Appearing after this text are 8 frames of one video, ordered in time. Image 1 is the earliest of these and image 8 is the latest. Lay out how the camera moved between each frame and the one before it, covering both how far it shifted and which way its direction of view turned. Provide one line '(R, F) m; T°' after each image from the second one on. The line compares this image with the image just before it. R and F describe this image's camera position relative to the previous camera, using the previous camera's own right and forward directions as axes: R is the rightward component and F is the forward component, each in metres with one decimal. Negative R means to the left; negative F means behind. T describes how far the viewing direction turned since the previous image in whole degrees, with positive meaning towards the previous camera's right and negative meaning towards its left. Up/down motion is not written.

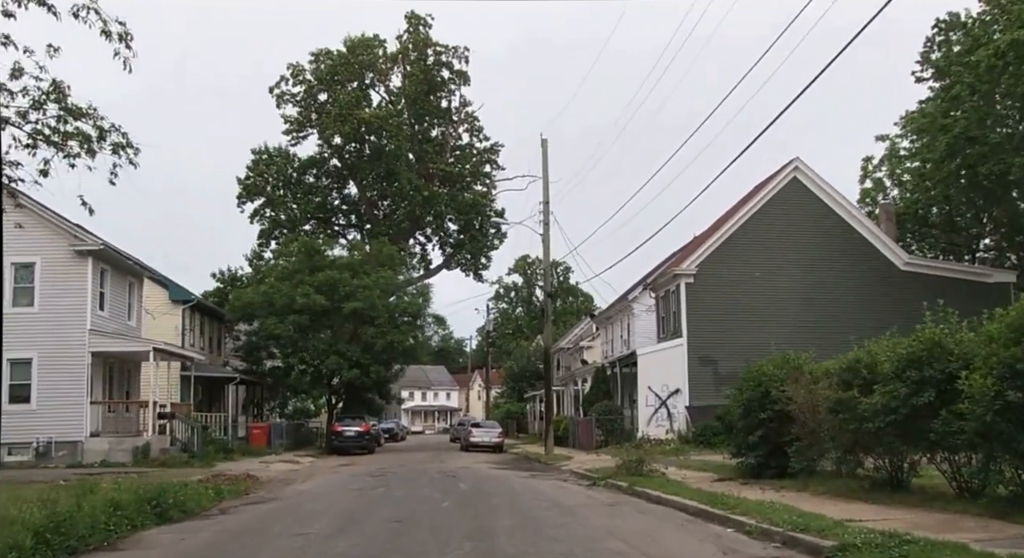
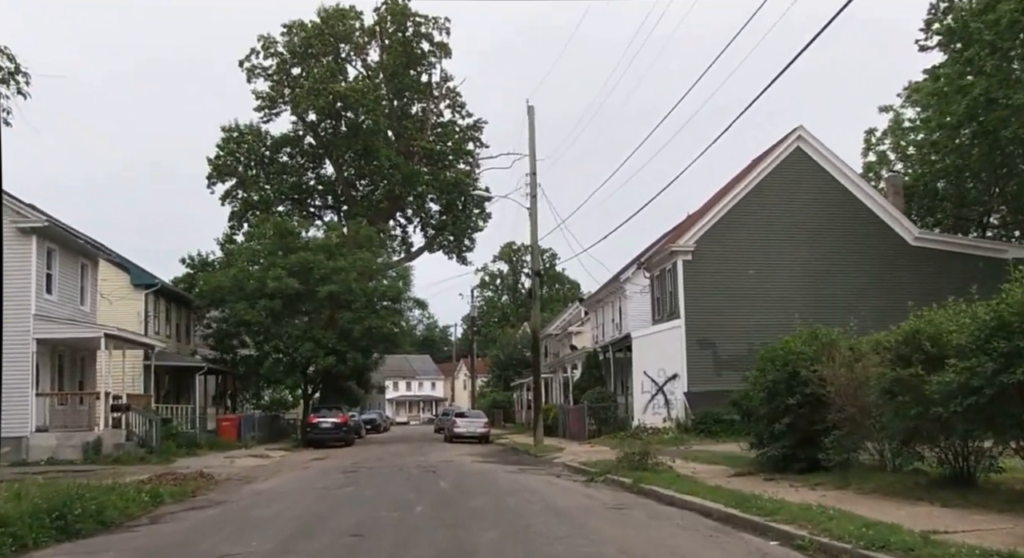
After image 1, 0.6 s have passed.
(0.0, +2.3) m; +1°
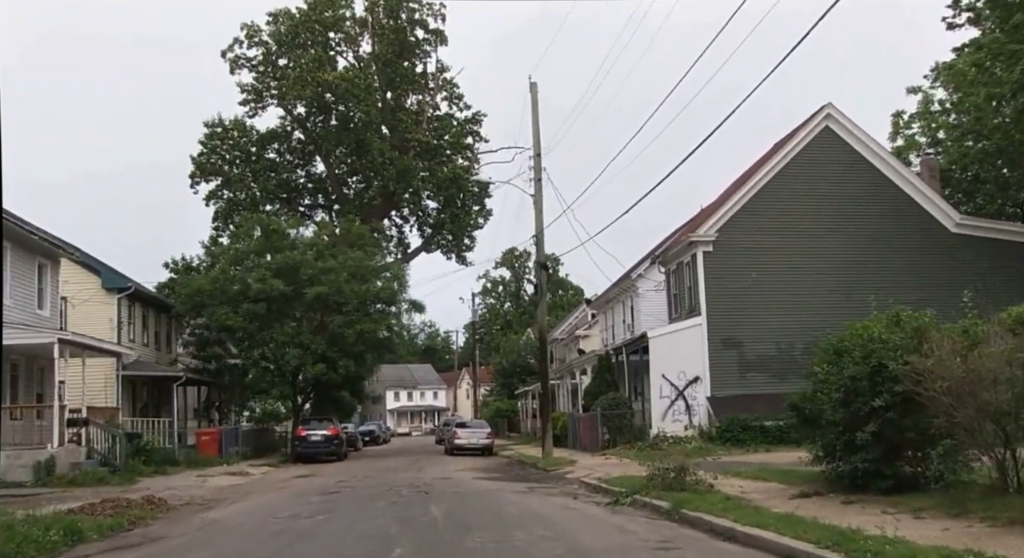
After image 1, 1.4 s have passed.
(0.0, +2.8) m; 0°
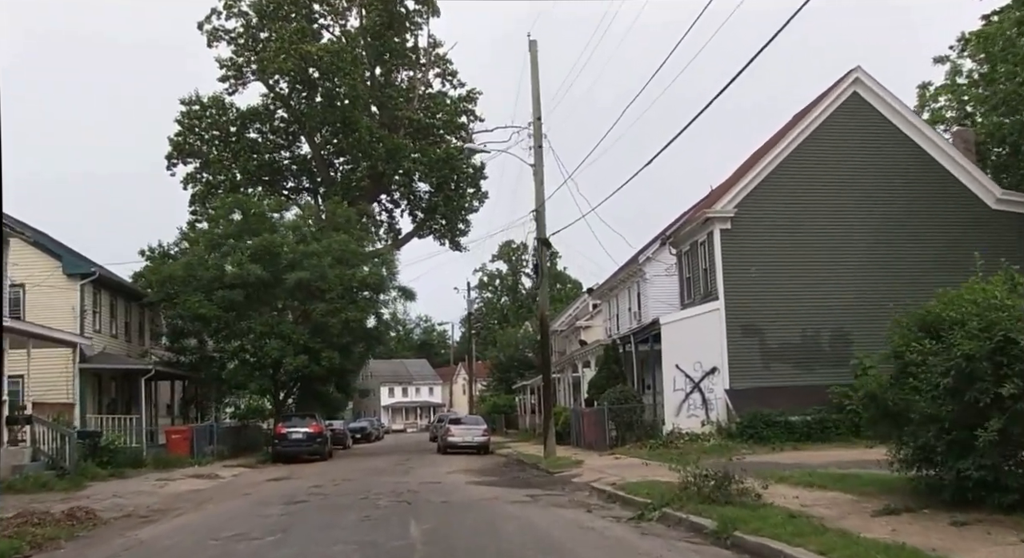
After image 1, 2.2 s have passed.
(0.0, +2.7) m; 0°
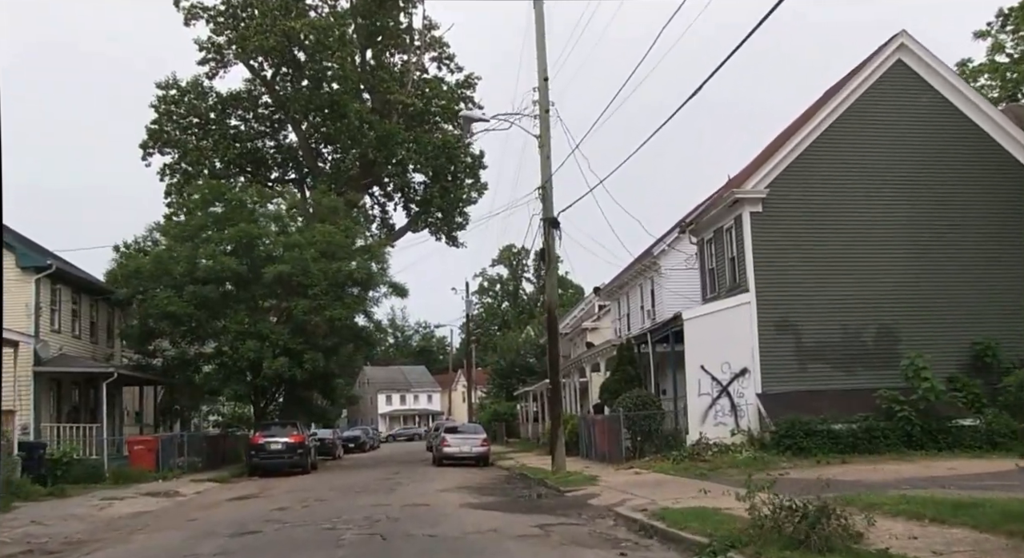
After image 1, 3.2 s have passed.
(-0.1, +3.0) m; 0°
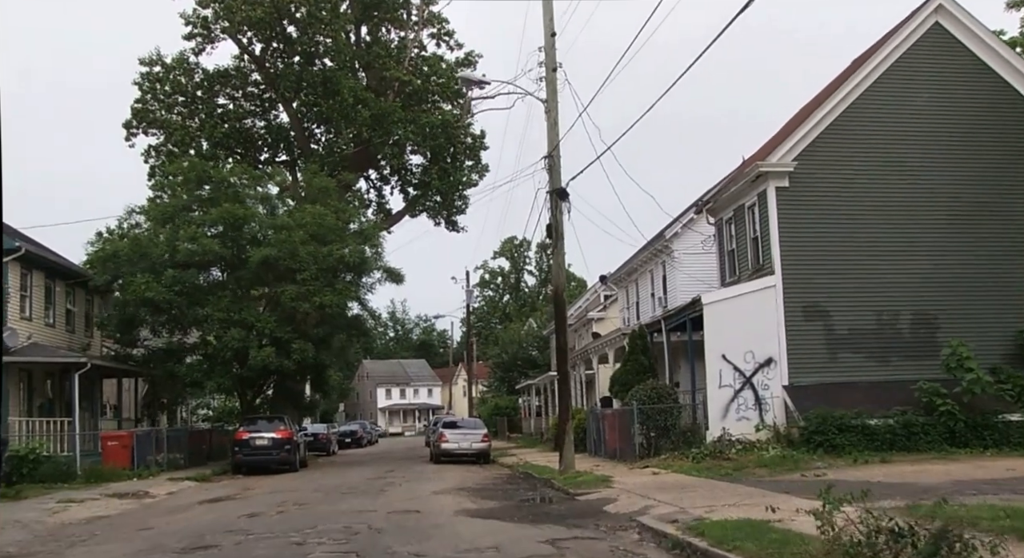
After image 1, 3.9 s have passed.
(0.0, +1.9) m; 0°
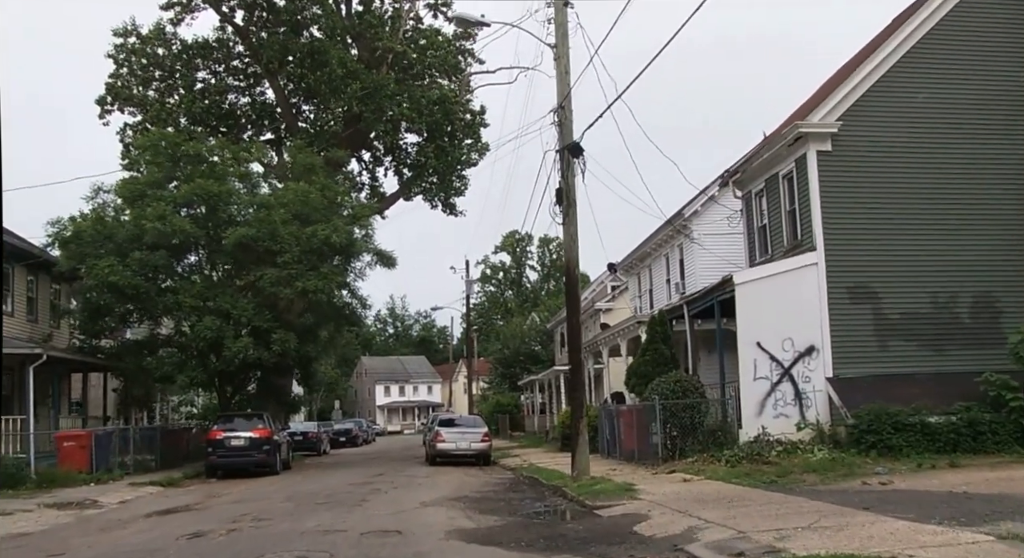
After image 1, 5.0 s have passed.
(0.0, +2.6) m; 0°
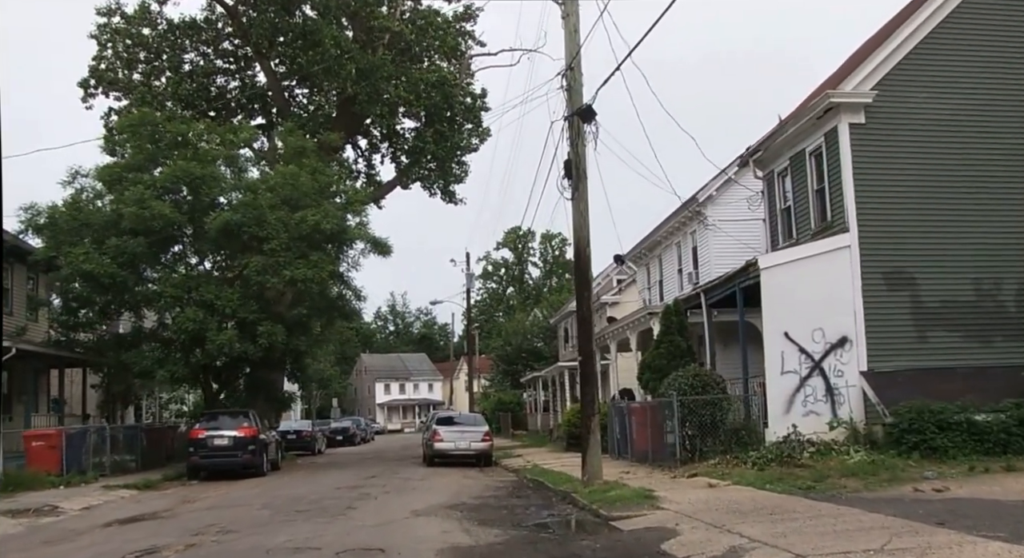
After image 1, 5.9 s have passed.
(0.0, +1.6) m; 0°
